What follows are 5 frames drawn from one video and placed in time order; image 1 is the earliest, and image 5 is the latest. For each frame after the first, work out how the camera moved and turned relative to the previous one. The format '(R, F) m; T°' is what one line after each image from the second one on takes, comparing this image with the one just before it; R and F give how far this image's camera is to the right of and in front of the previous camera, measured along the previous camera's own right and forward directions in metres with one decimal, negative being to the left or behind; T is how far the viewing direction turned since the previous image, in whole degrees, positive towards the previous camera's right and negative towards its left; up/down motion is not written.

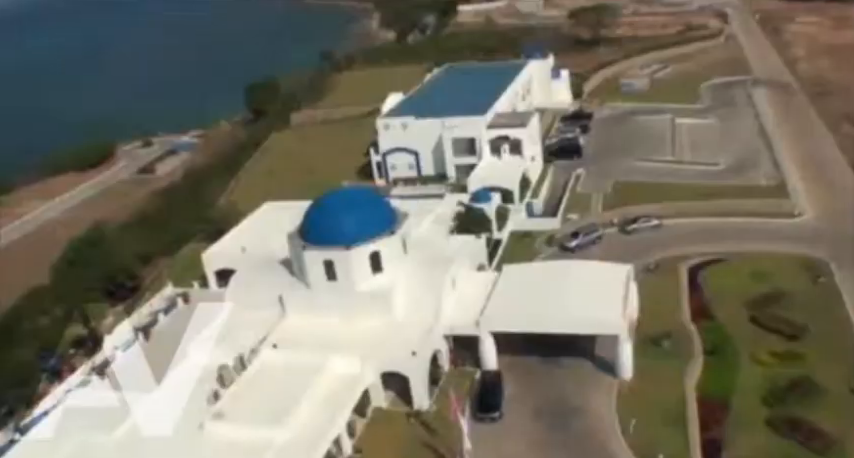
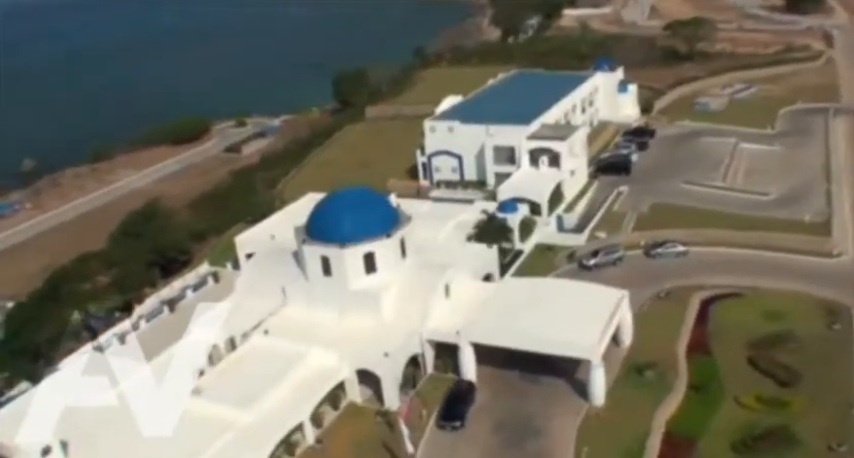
(+4.5, -0.3) m; -8°
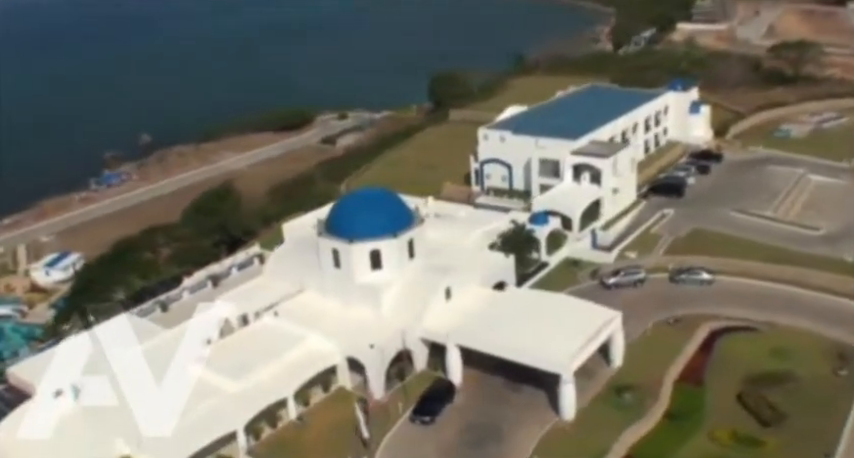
(+4.8, -1.1) m; -9°
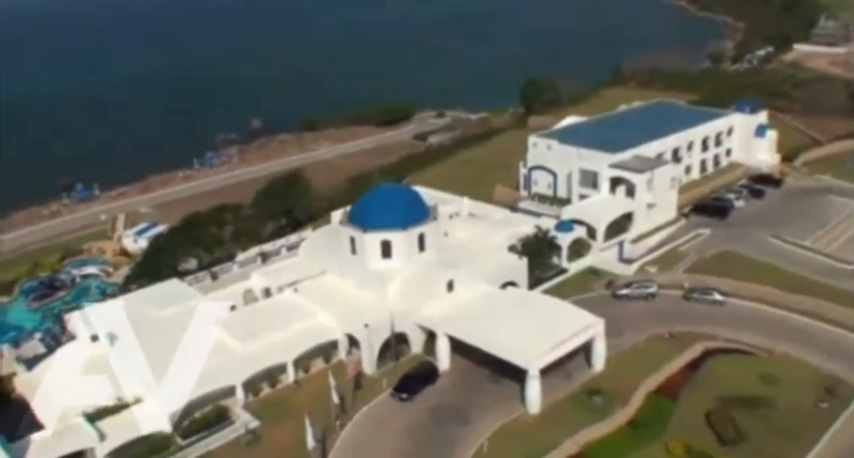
(+5.1, -2.2) m; -9°
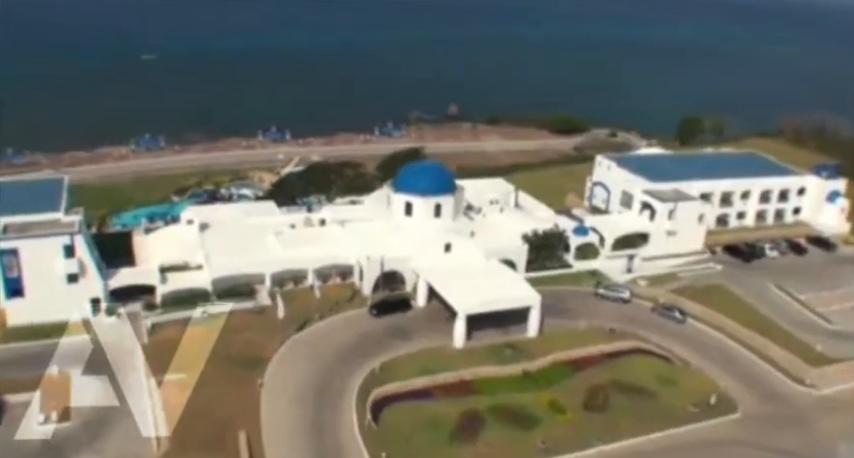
(+12.4, -8.1) m; -16°
